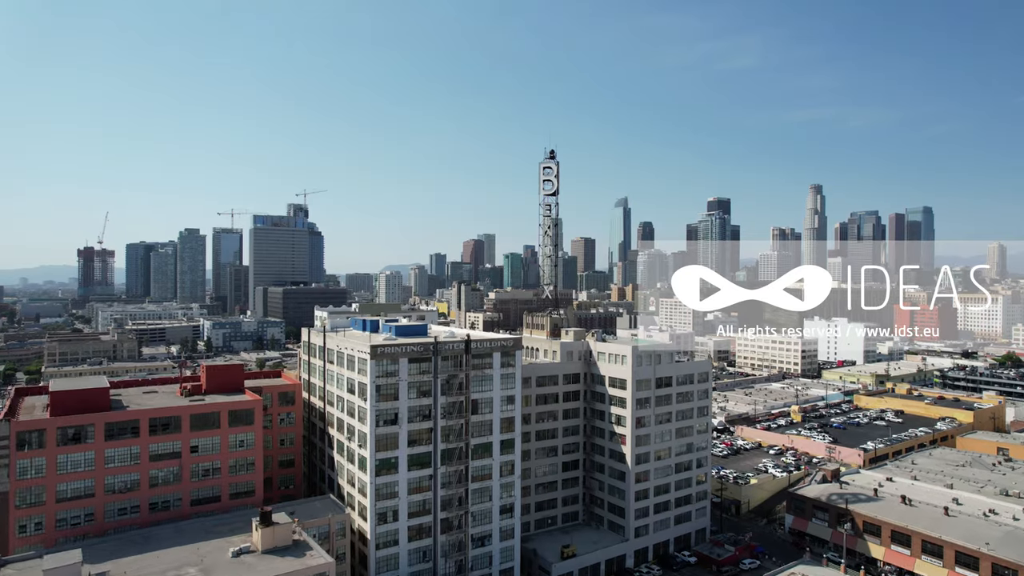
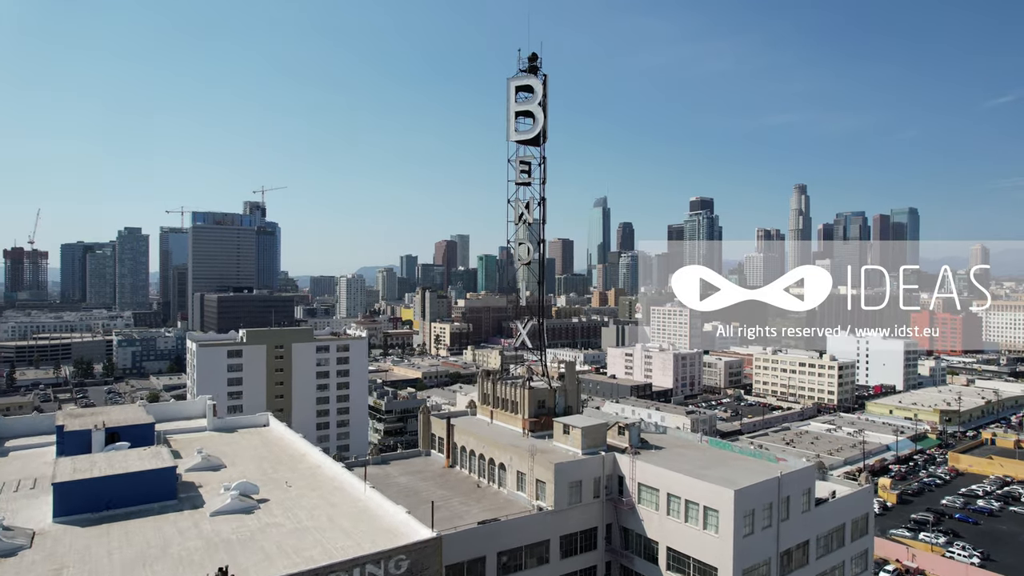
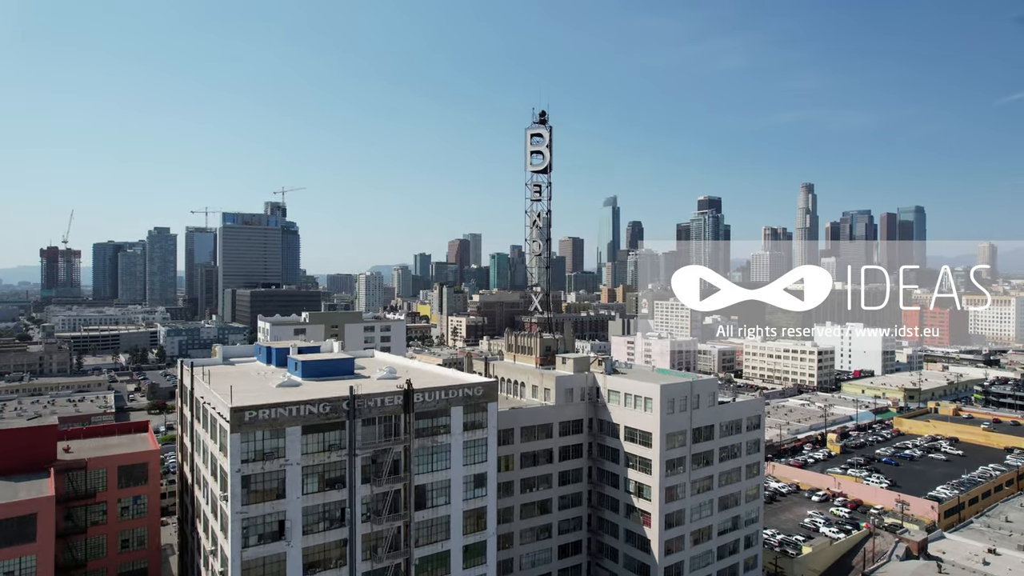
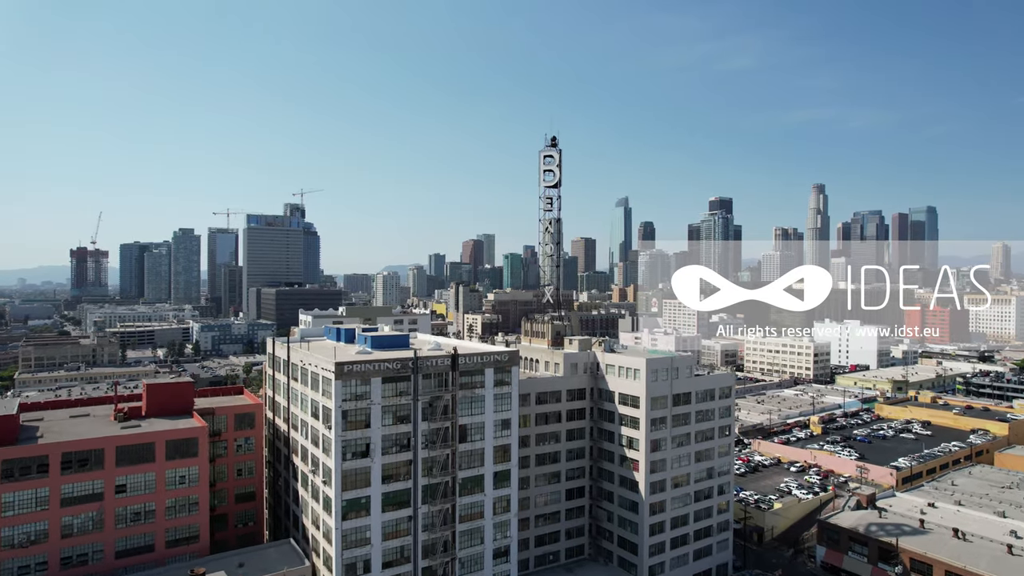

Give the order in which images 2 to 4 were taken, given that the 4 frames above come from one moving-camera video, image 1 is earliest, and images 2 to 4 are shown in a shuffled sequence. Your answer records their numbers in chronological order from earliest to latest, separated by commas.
4, 3, 2
